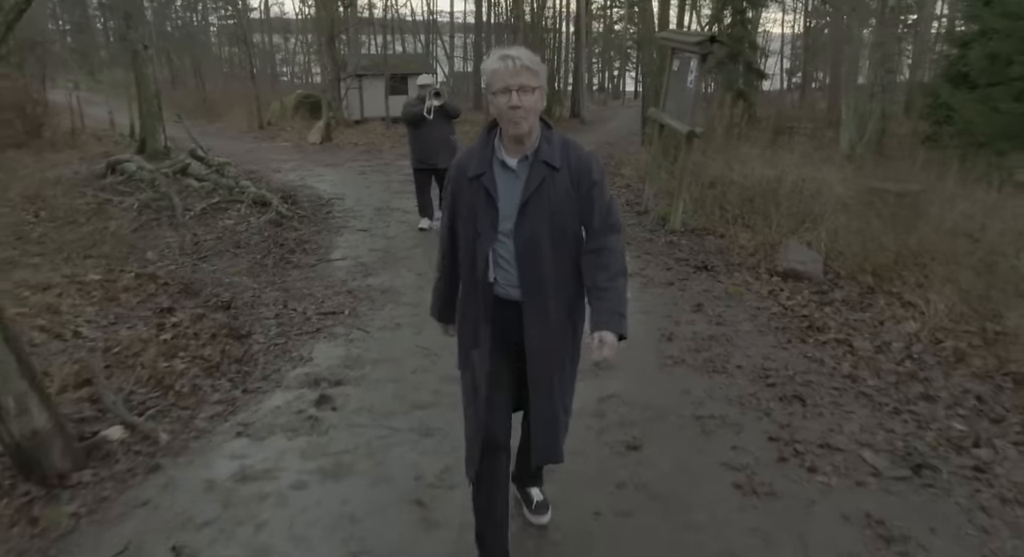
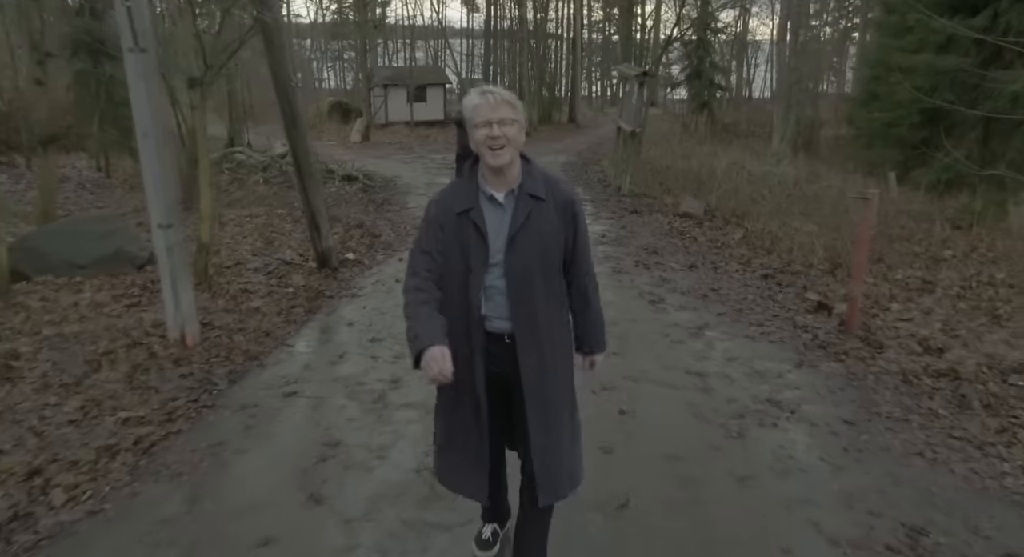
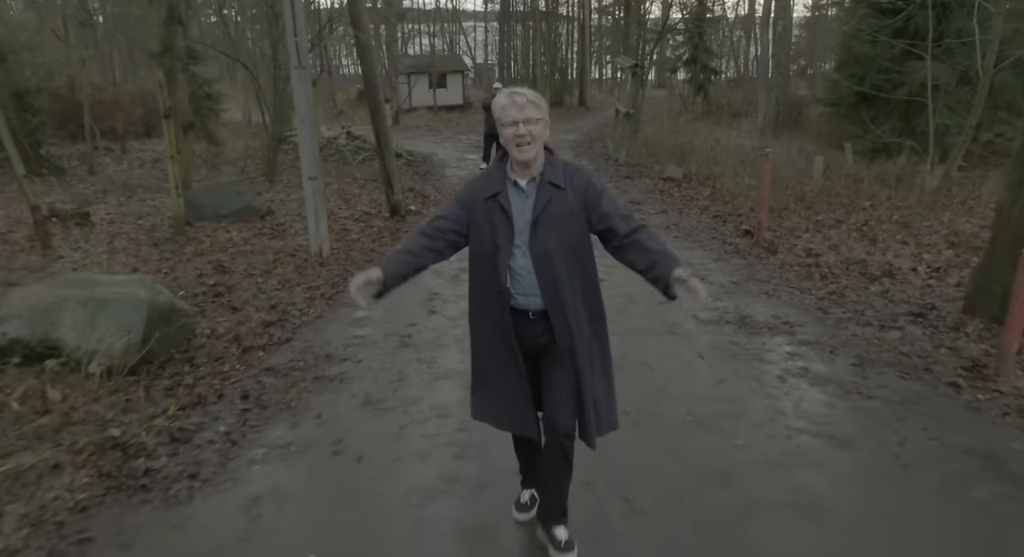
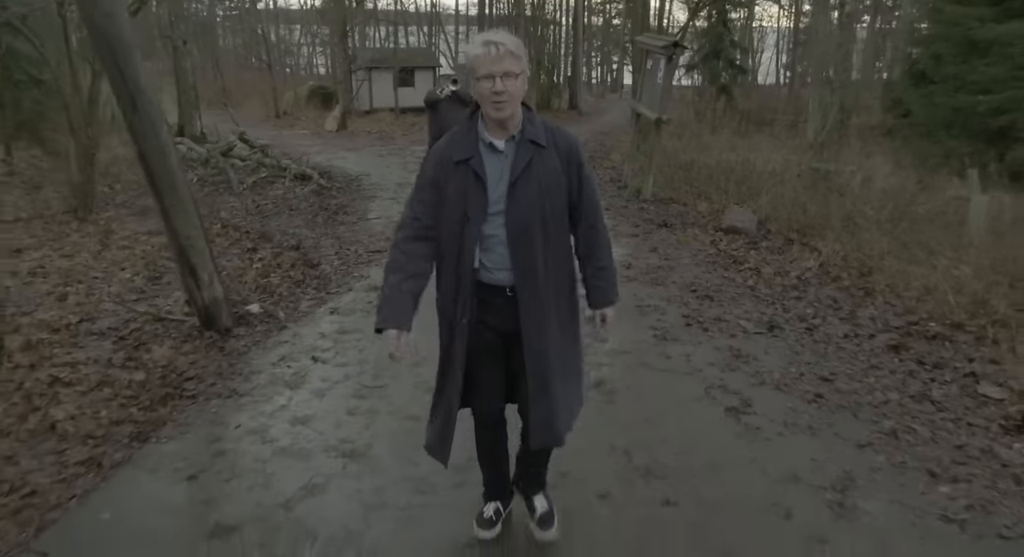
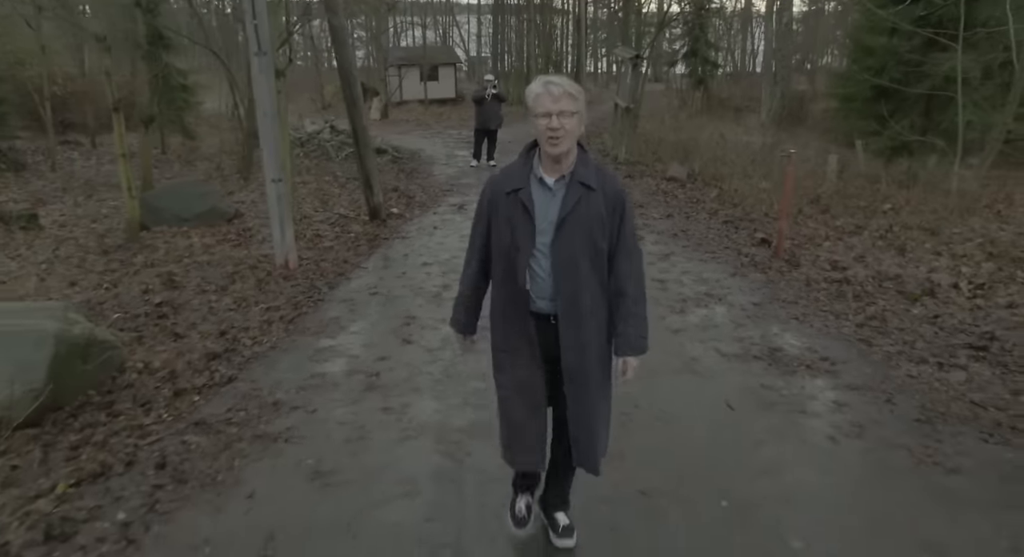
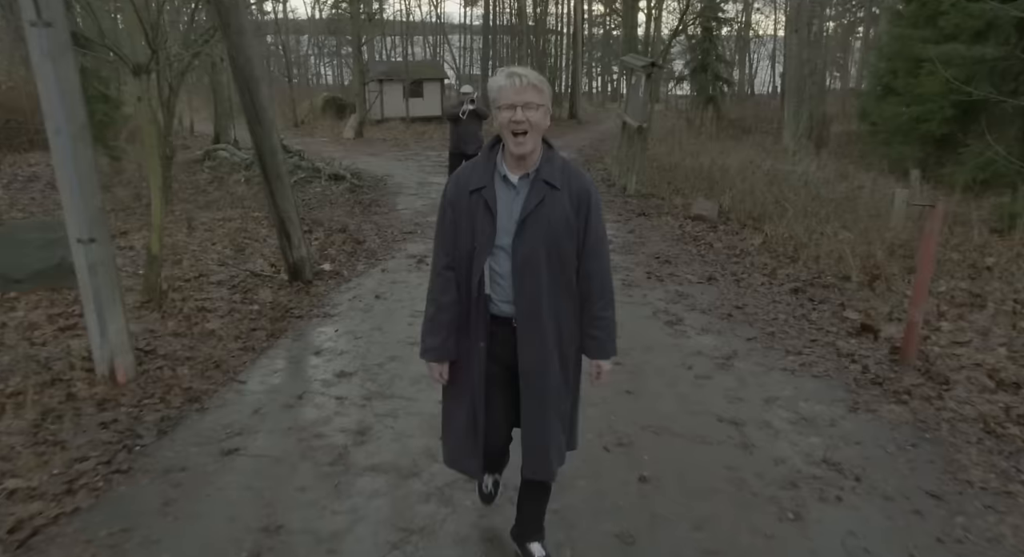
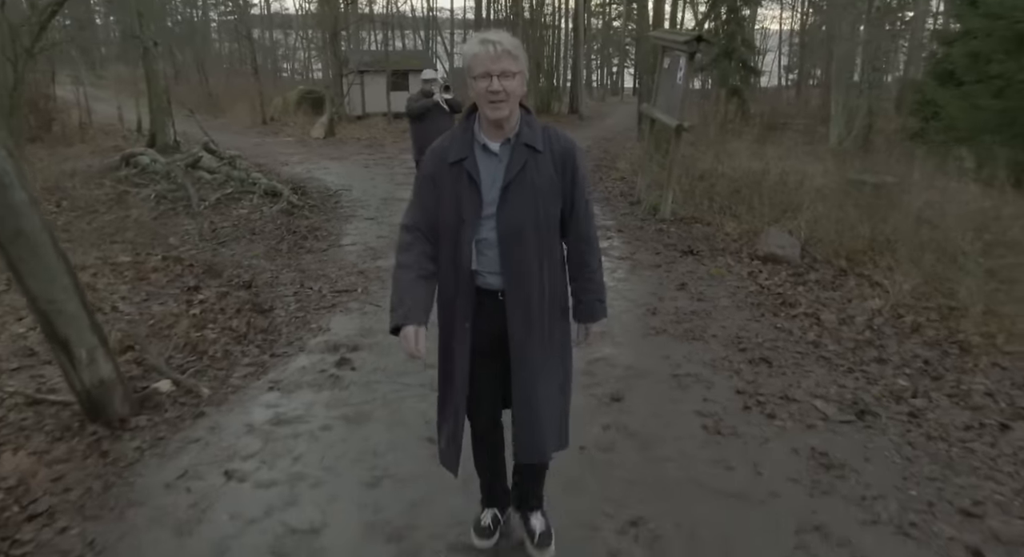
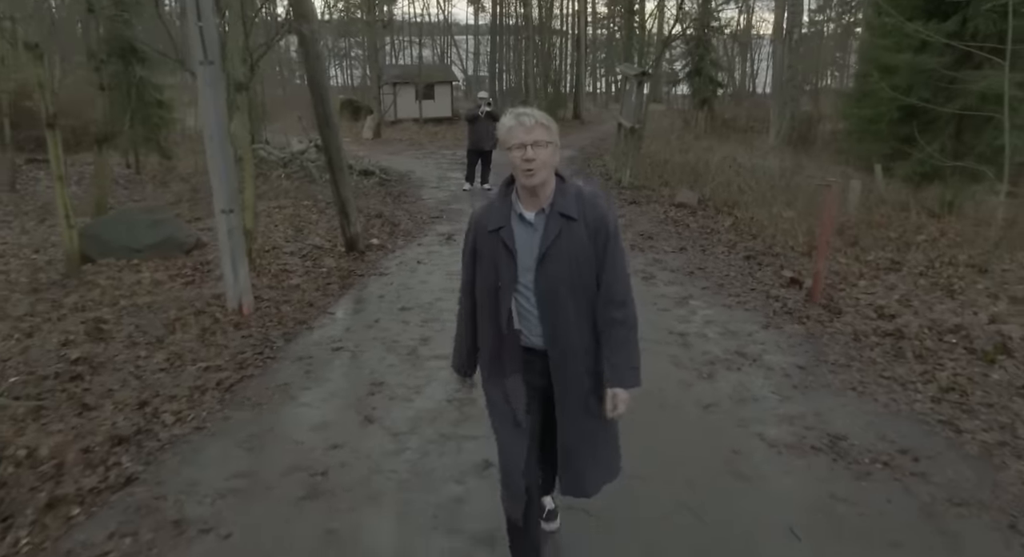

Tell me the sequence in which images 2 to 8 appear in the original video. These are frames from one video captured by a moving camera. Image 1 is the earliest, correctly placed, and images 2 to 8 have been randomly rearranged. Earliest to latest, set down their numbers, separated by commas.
7, 4, 6, 2, 8, 5, 3
